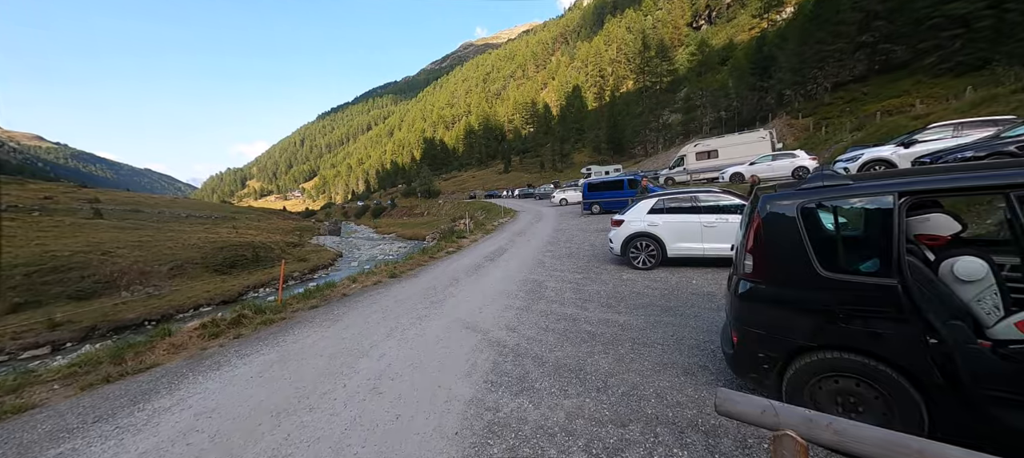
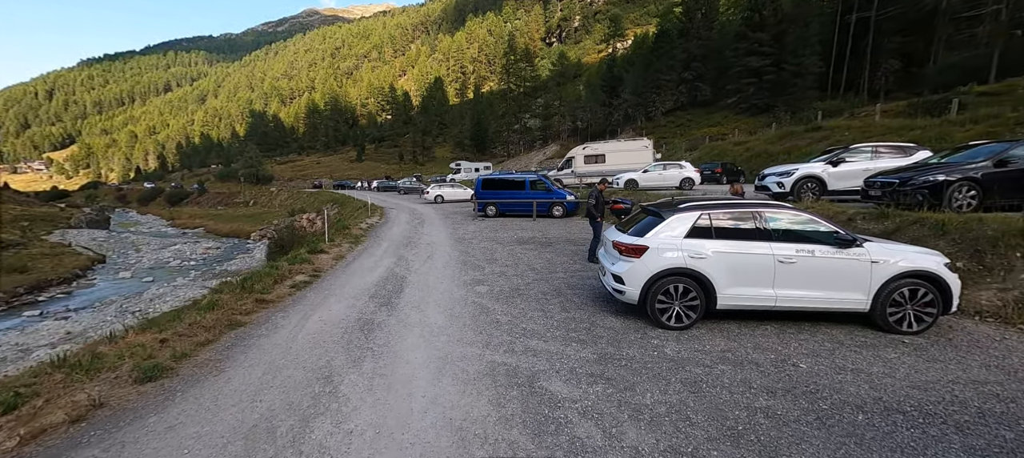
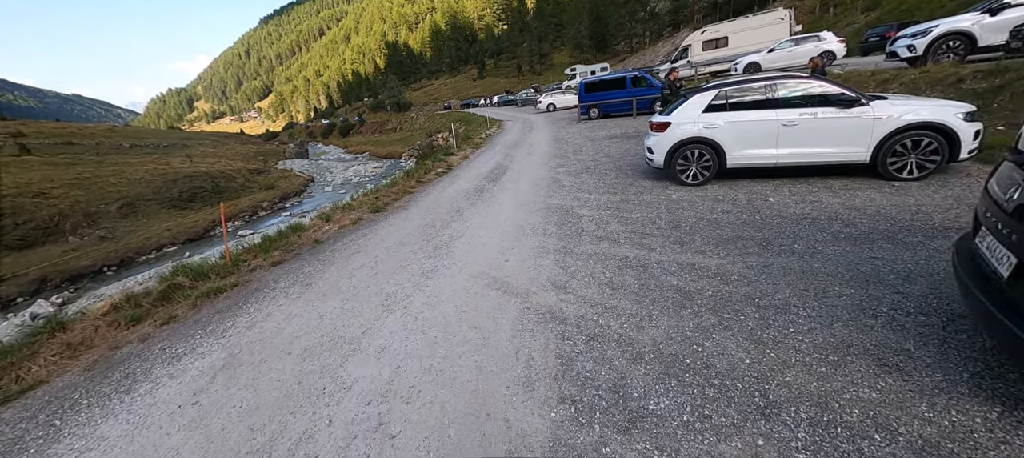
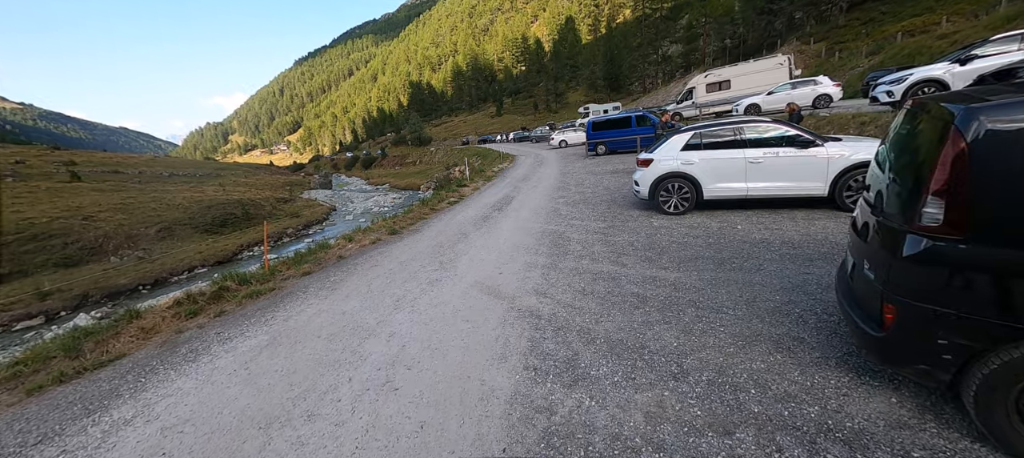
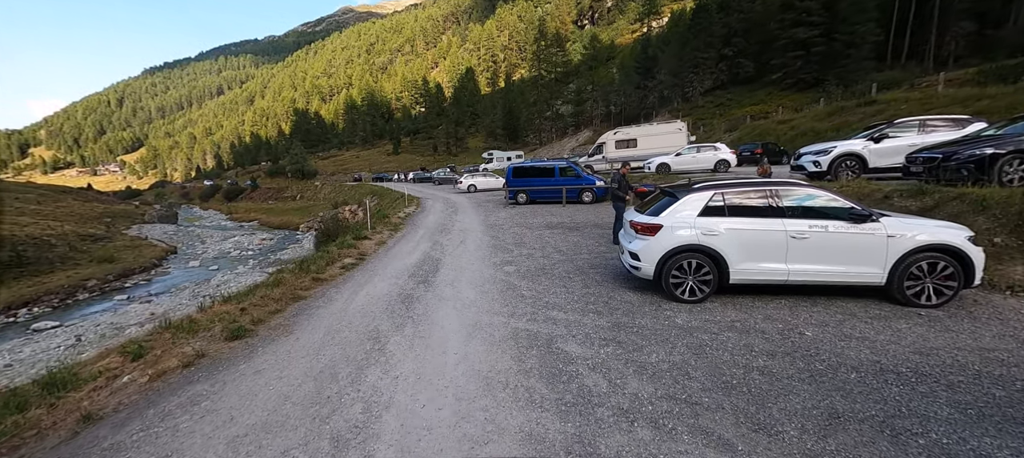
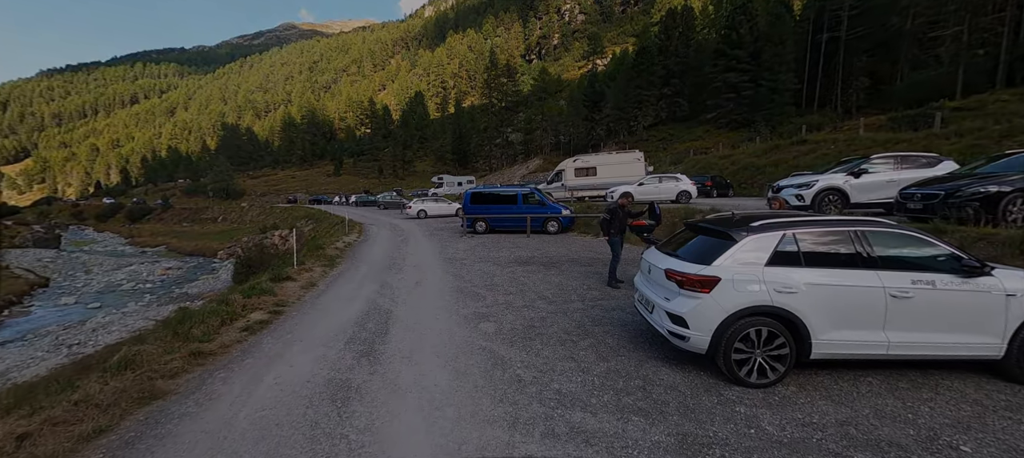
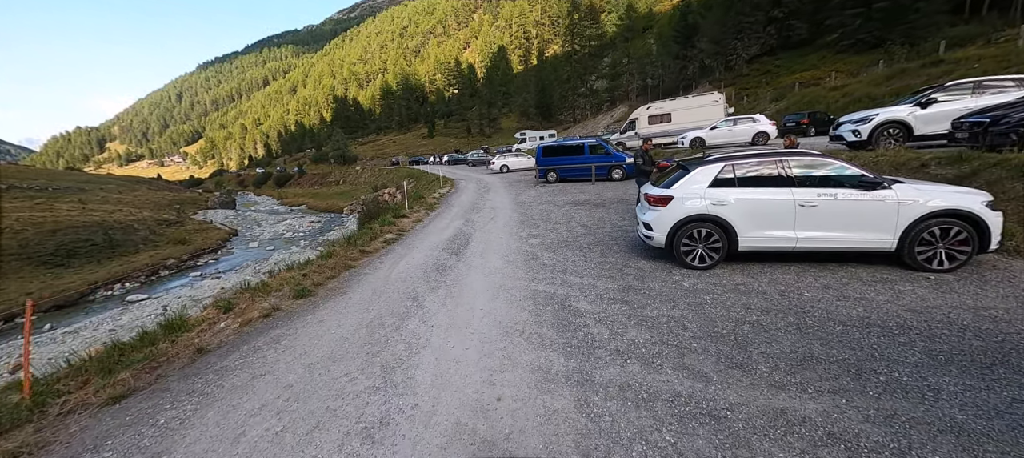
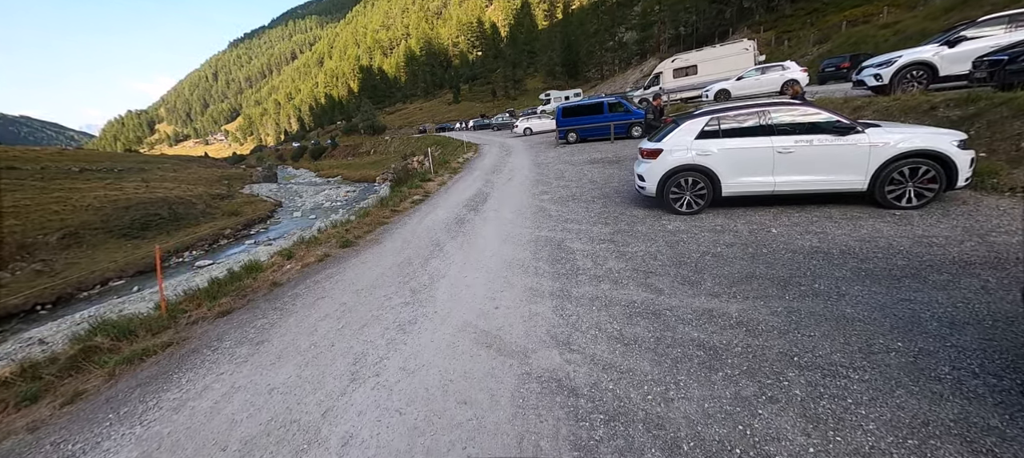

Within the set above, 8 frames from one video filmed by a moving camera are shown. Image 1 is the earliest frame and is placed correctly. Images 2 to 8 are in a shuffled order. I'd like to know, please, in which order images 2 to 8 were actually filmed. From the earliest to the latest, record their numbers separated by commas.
4, 3, 8, 7, 5, 2, 6
